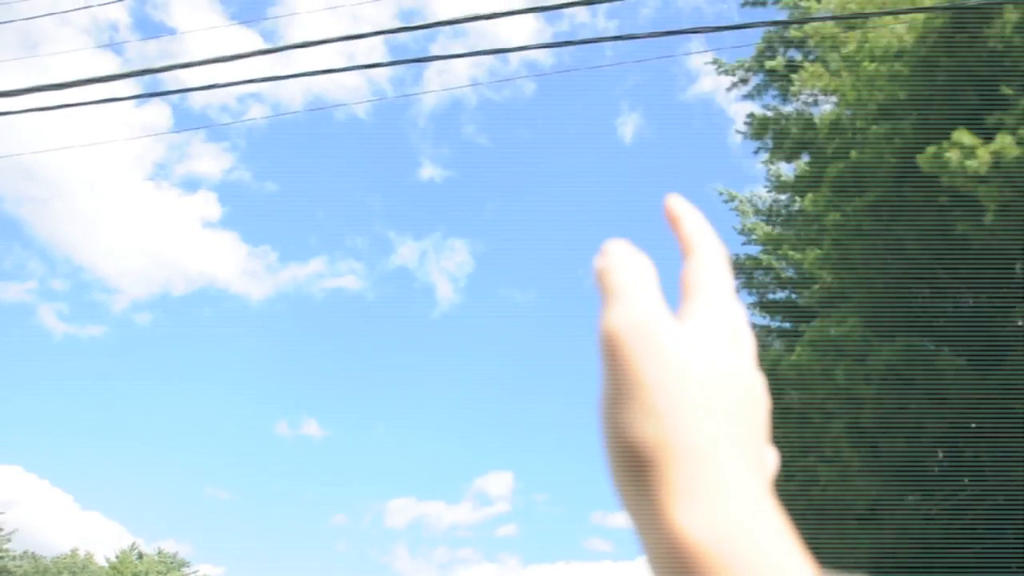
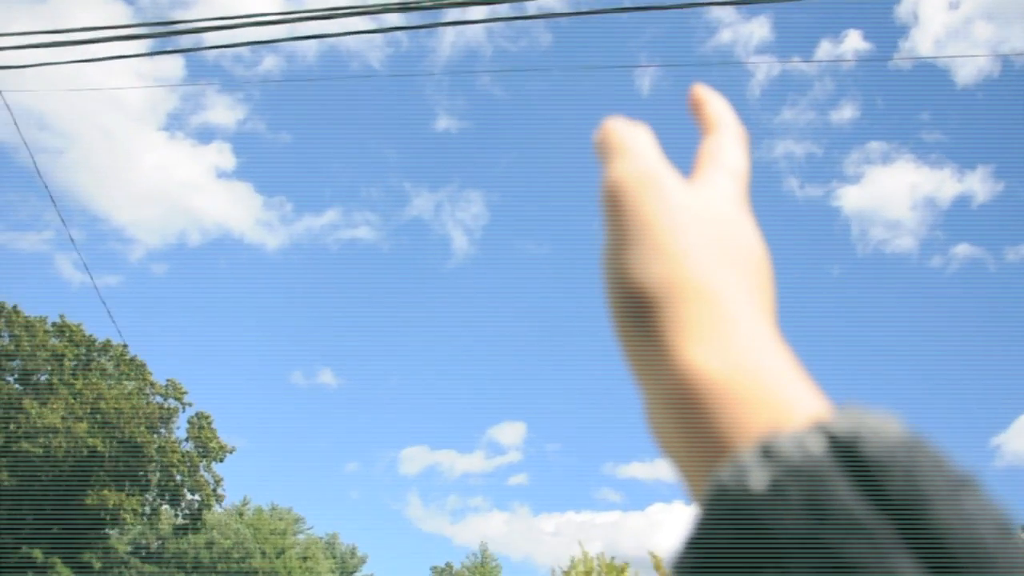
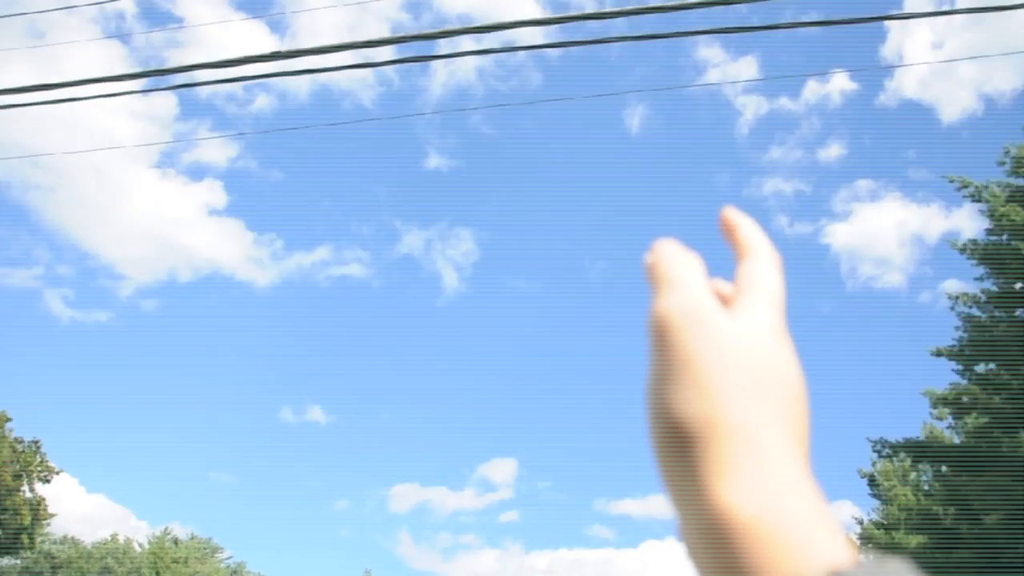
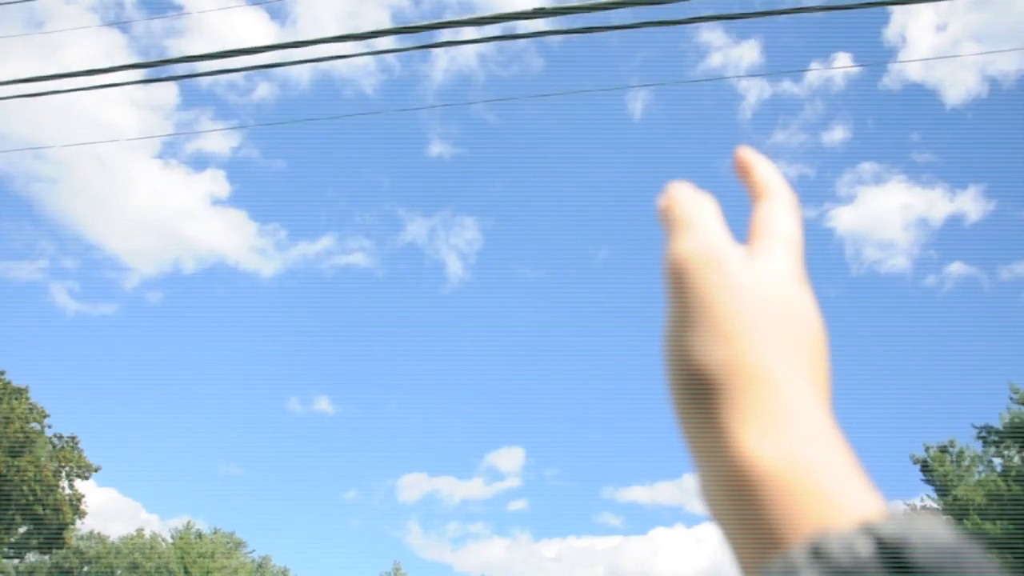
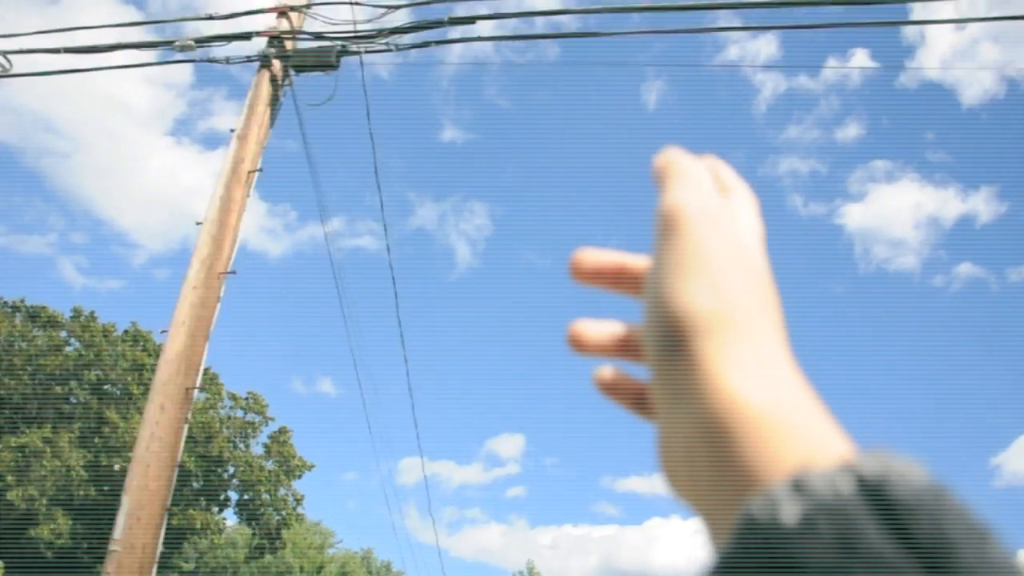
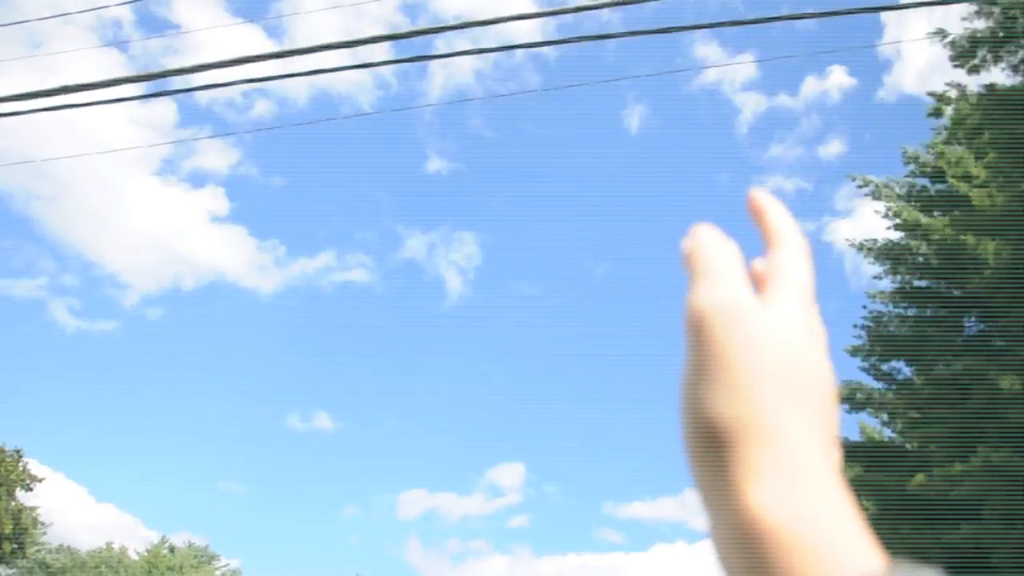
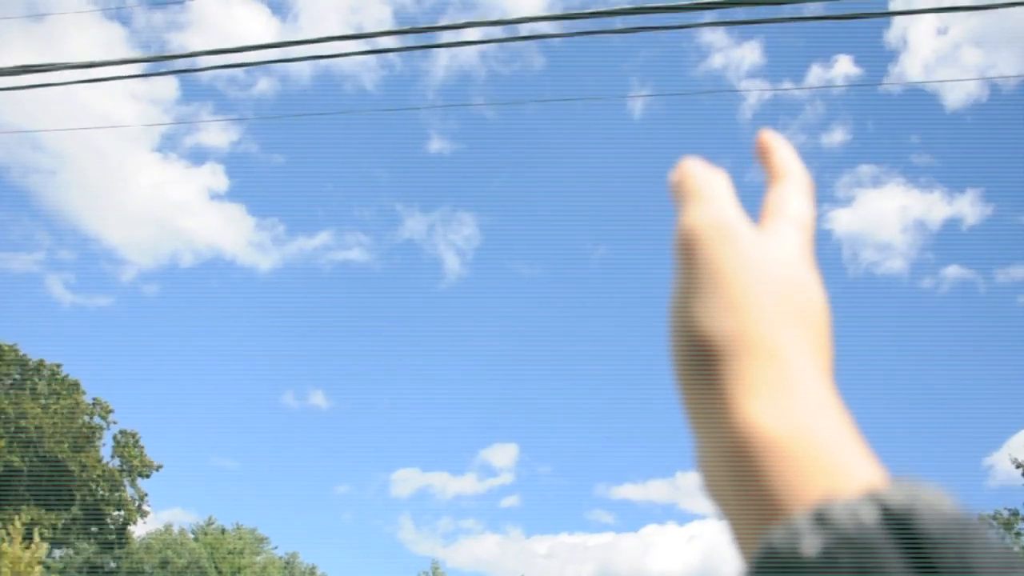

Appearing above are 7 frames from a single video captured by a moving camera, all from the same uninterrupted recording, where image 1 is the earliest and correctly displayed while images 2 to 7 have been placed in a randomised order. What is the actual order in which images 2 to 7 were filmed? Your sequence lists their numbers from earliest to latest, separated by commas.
6, 3, 4, 7, 2, 5
